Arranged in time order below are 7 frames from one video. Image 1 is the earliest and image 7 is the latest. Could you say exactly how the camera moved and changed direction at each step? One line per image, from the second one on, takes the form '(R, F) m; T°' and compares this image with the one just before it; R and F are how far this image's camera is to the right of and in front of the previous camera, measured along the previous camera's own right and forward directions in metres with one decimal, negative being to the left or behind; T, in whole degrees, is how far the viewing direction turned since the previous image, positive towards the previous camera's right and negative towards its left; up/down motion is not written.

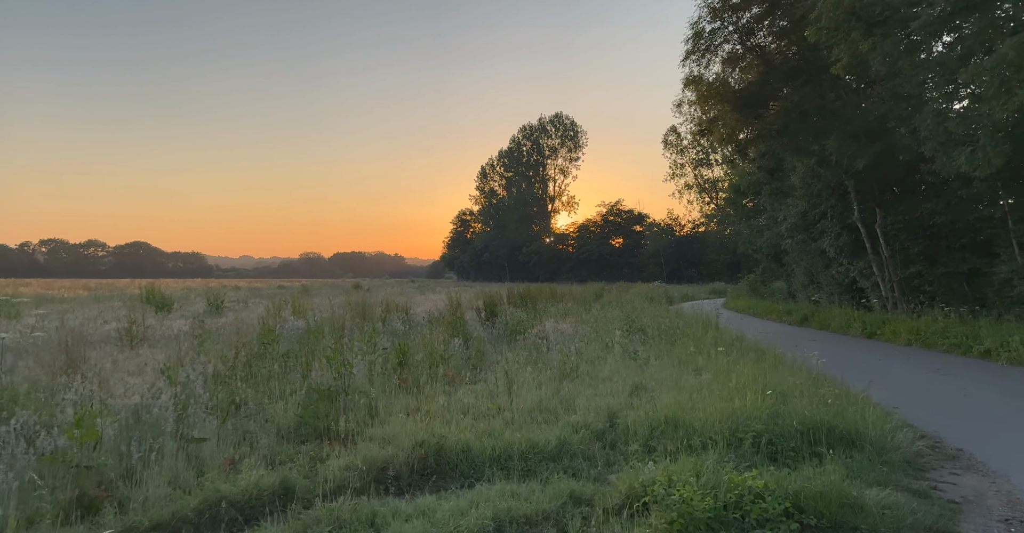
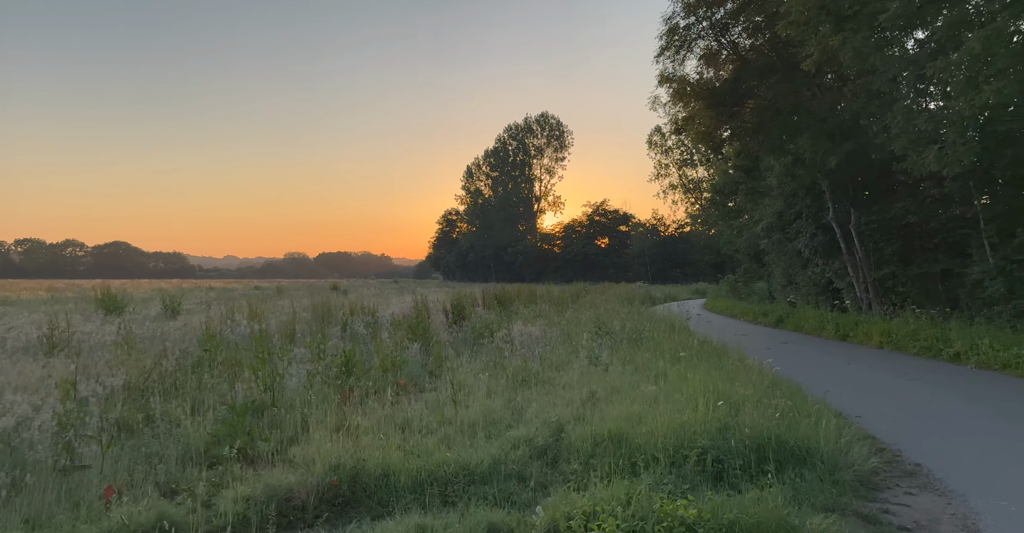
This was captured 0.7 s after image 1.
(+0.5, +0.4) m; +1°
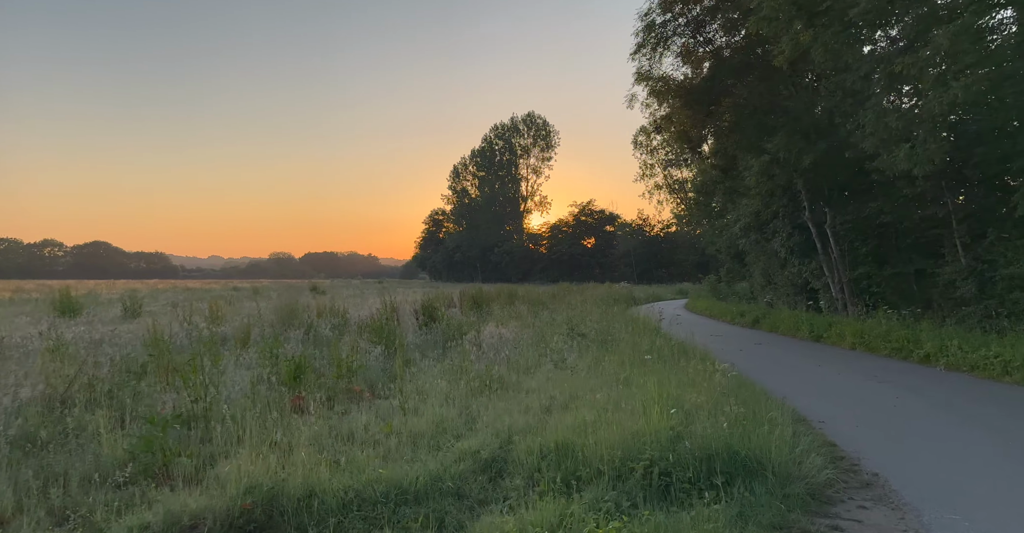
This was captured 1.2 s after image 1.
(+0.4, +0.3) m; +1°
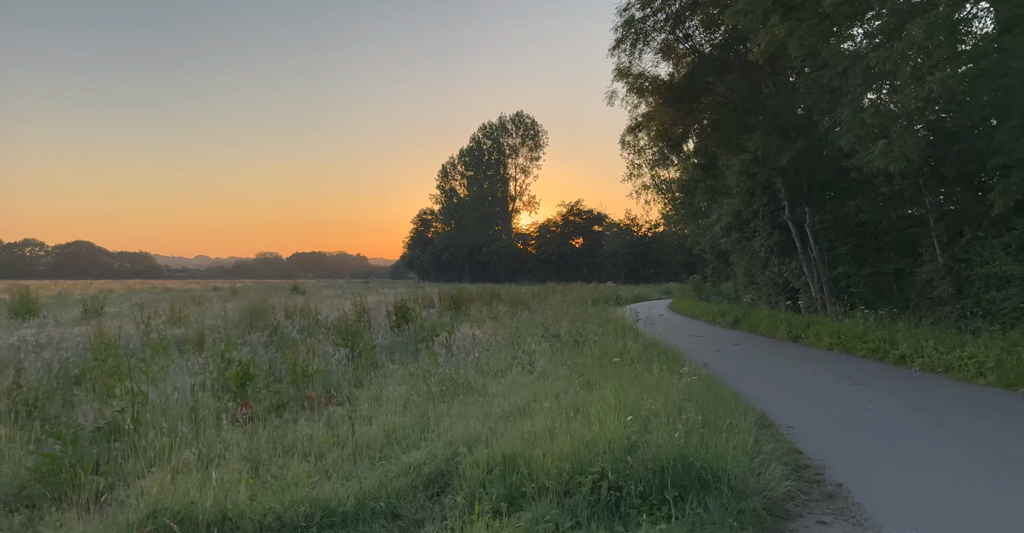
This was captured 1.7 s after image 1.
(+0.4, +0.3) m; +1°
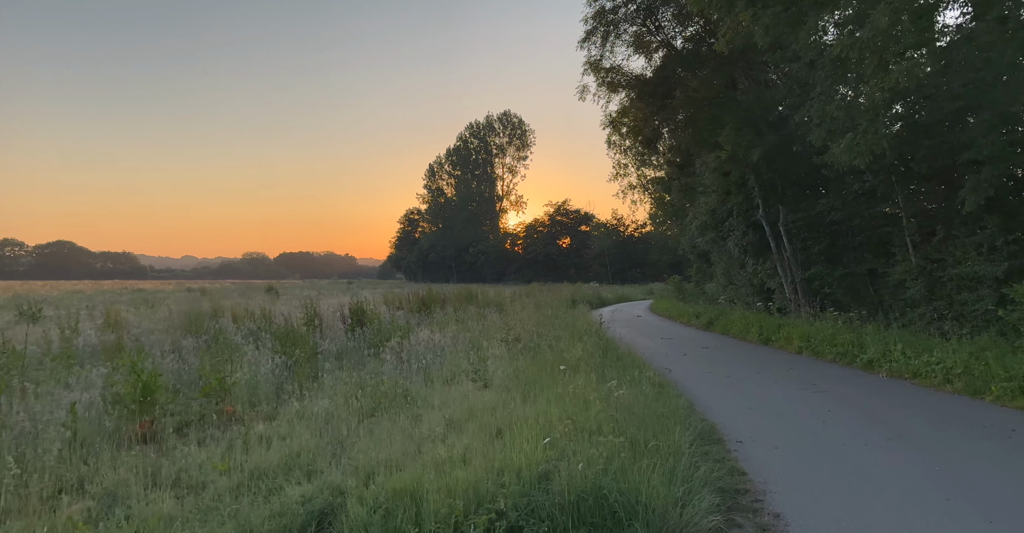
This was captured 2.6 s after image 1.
(+0.6, +0.6) m; +1°
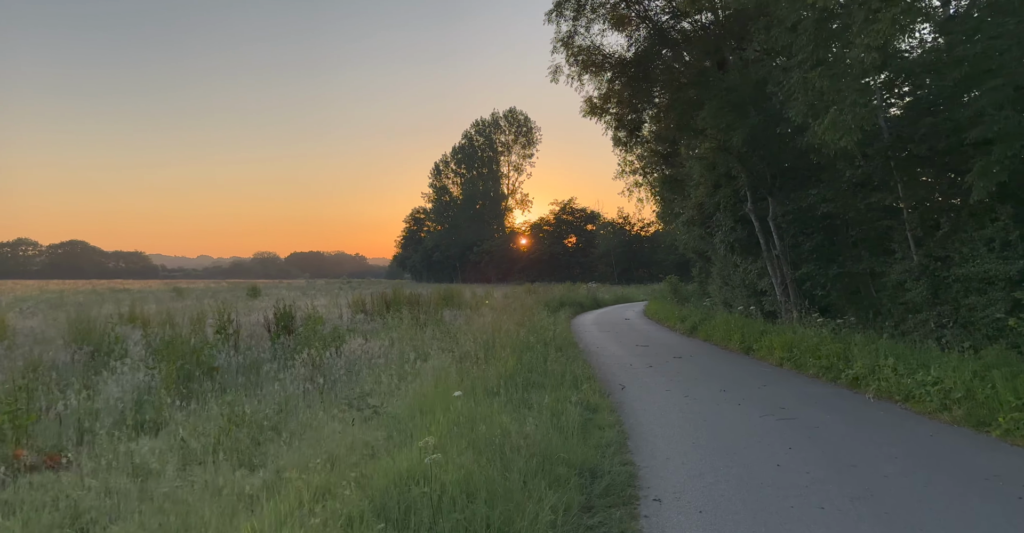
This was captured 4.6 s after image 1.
(+1.3, +1.6) m; -1°
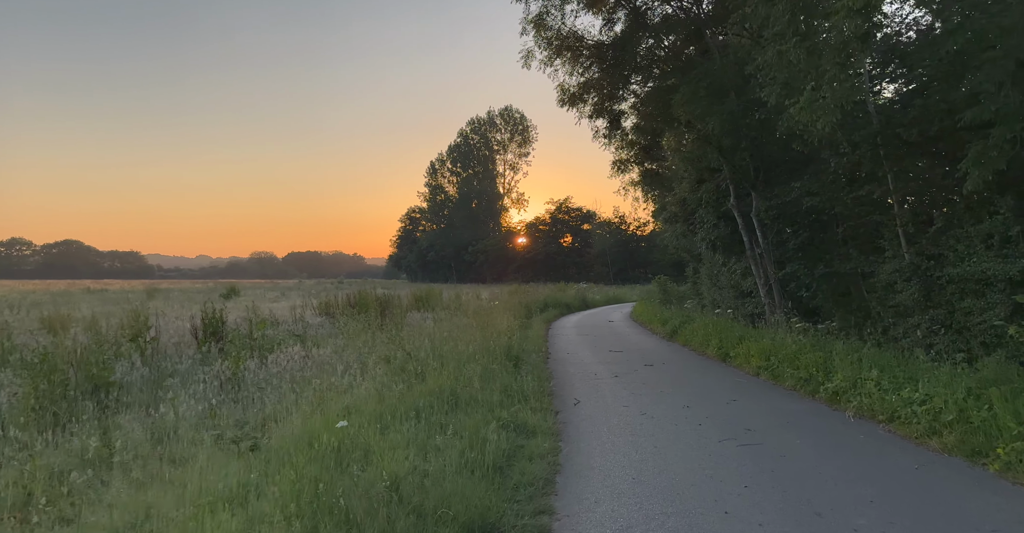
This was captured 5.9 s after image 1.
(+0.8, +1.1) m; 0°
